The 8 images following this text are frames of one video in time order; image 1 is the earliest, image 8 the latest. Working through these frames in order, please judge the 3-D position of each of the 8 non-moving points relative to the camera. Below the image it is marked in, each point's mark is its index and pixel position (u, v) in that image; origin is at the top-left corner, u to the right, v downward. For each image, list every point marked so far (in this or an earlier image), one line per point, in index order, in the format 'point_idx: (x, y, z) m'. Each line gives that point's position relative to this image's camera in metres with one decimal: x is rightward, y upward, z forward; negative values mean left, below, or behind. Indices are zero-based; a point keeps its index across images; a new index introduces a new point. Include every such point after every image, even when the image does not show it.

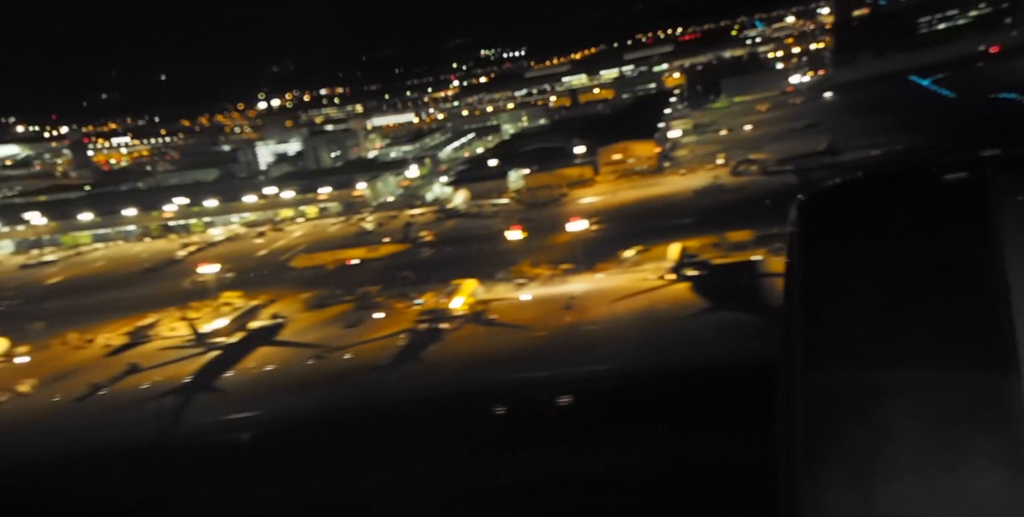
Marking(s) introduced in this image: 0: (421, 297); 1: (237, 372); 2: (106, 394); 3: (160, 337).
0: (-0.4, -0.2, +4.9) m
1: (-1.0, -0.4, +4.1) m
2: (-1.5, -0.5, +3.9) m
3: (-1.9, -0.4, +5.7) m
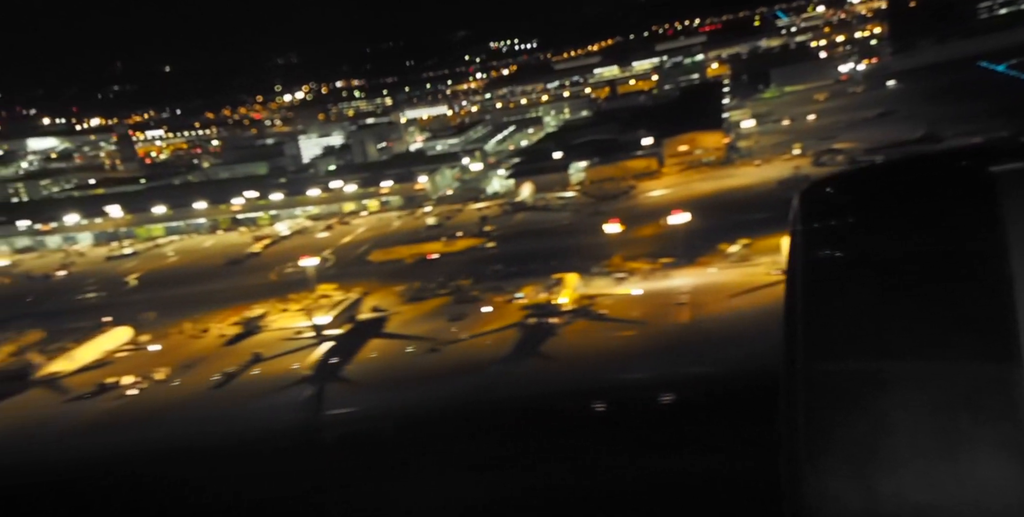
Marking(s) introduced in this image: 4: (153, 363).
0: (+0.1, -0.2, +5.3) m
1: (-0.6, -0.4, +4.6) m
2: (-1.1, -0.5, +4.4) m
3: (-1.4, -0.4, +6.2) m
4: (-1.8, -0.5, +5.5) m
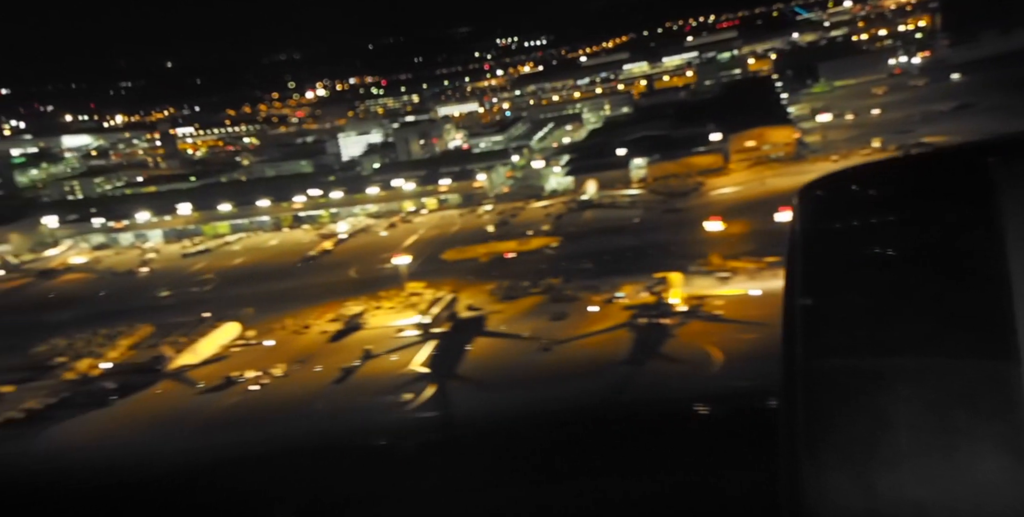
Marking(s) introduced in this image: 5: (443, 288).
0: (+0.6, -0.2, +5.5) m
1: (-0.2, -0.4, +4.8) m
2: (-0.7, -0.5, +4.7) m
3: (-0.8, -0.4, +6.5) m
4: (-1.3, -0.5, +5.8) m
5: (-0.5, -0.2, +6.7) m
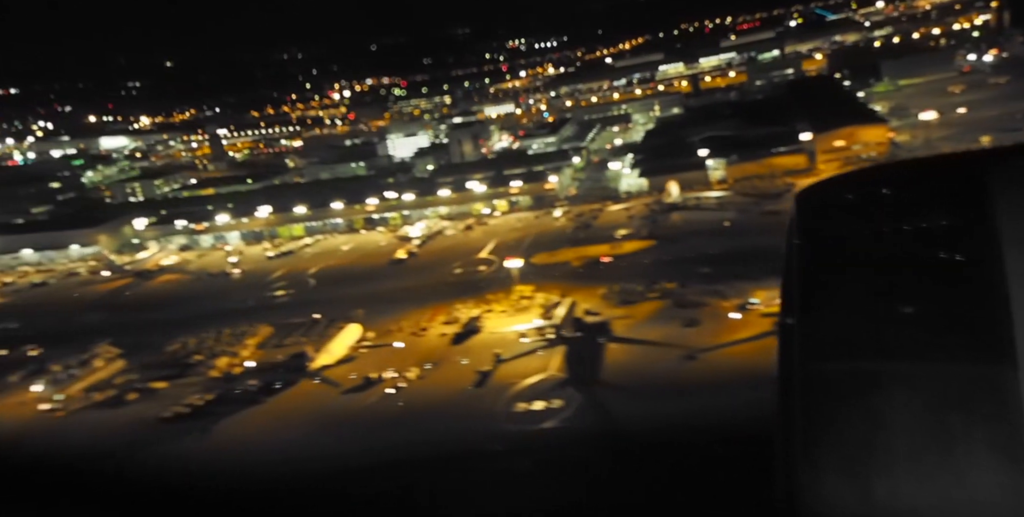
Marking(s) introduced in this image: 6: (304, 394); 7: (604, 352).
0: (+1.2, -0.2, +5.5) m
1: (+0.4, -0.5, +4.9) m
2: (-0.1, -0.5, +4.8) m
3: (-0.1, -0.4, +6.7) m
4: (-0.6, -0.6, +6.0) m
5: (+0.3, -0.2, +6.9) m
6: (-0.9, -0.6, +4.7) m
7: (+0.4, -0.4, +5.0) m
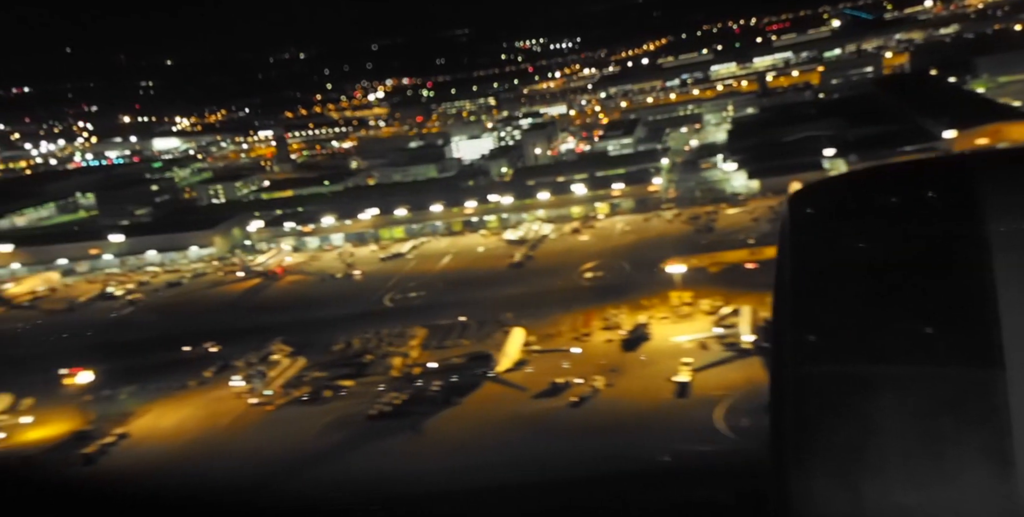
0: (+2.1, -0.3, +5.4) m
1: (+1.3, -0.5, +4.9) m
2: (+0.8, -0.6, +4.8) m
3: (+0.9, -0.5, +6.7) m
4: (+0.3, -0.6, +6.1) m
5: (+1.4, -0.3, +6.8) m
6: (-0.1, -0.6, +4.8) m
7: (+1.3, -0.5, +4.9) m
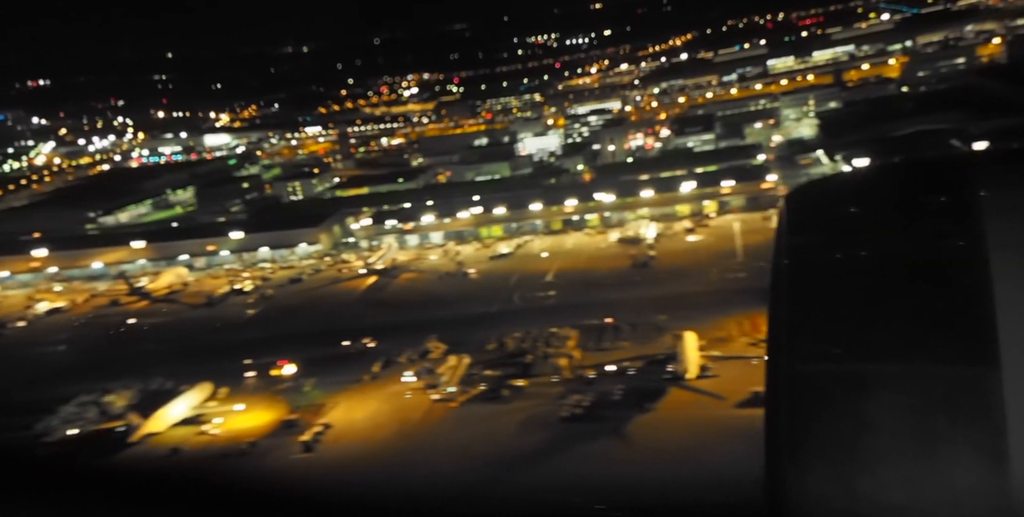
0: (+3.0, -0.3, +5.0) m
1: (+2.1, -0.5, +4.5) m
2: (+1.6, -0.6, +4.5) m
3: (+2.0, -0.5, +6.4) m
4: (+1.3, -0.6, +5.8) m
5: (+2.4, -0.3, +6.5) m
6: (+0.7, -0.6, +4.6) m
7: (+2.1, -0.5, +4.6) m
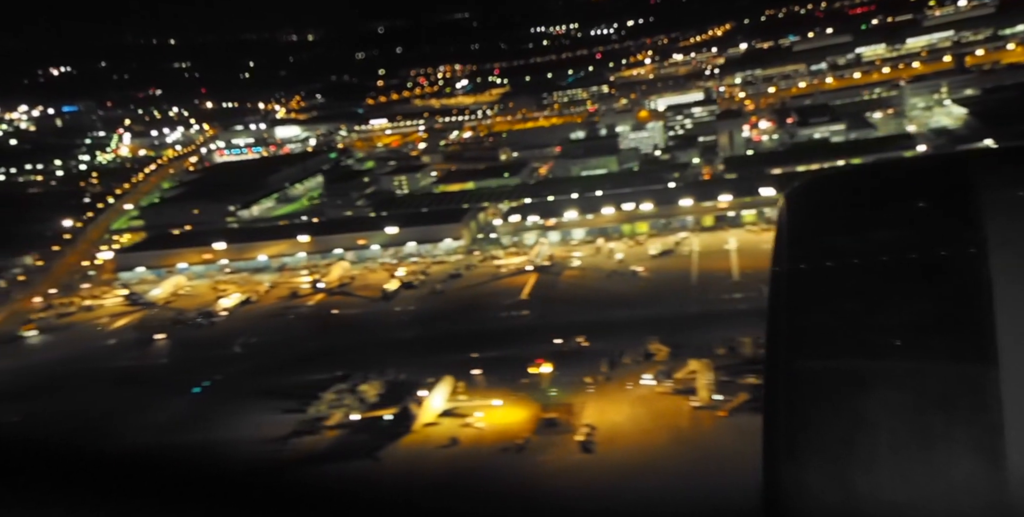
0: (+4.1, -0.4, +4.3) m
1: (+3.1, -0.6, +4.0) m
2: (+2.6, -0.6, +4.1) m
3: (+3.3, -0.5, +5.8) m
4: (+2.5, -0.6, +5.4) m
5: (+3.7, -0.4, +5.9) m
6: (+1.8, -0.6, +4.3) m
7: (+3.1, -0.5, +4.1) m
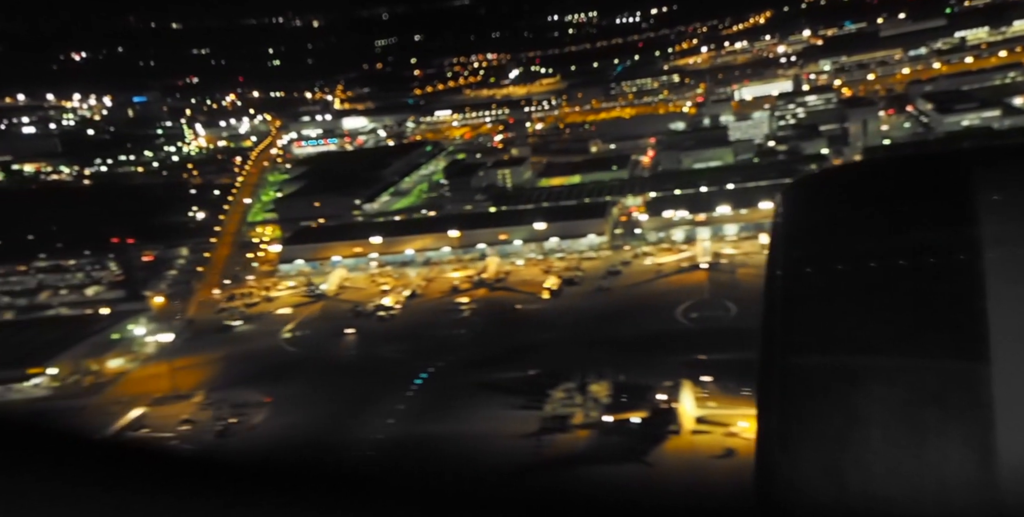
0: (+5.1, -0.5, +3.7) m
1: (+4.1, -0.7, +3.5) m
2: (+3.6, -0.7, +3.7) m
3: (+4.5, -0.6, +5.3) m
4: (+3.7, -0.7, +5.0) m
5: (+5.0, -0.5, +5.3) m
6: (+2.8, -0.7, +4.0) m
7: (+4.2, -0.7, +3.6) m
